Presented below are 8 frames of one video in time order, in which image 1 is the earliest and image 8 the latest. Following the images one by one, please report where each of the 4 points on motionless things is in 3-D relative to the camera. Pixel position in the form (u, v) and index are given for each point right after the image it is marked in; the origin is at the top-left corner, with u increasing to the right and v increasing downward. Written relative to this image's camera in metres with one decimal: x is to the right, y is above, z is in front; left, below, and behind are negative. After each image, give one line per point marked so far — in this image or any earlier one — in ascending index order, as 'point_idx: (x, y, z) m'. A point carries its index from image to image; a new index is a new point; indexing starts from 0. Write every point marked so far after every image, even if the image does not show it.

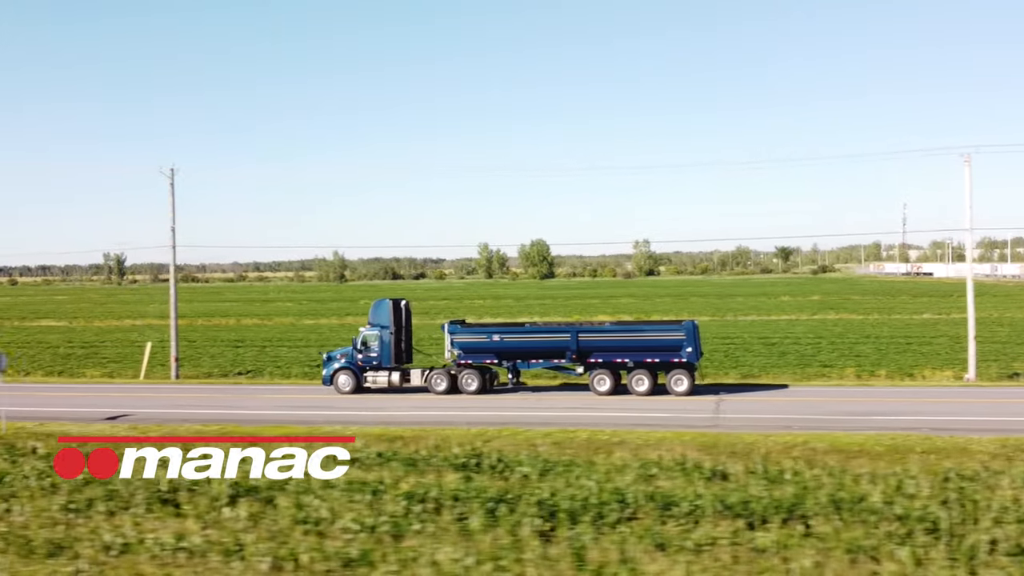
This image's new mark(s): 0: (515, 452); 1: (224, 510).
0: (+0.1, -2.9, +16.4) m
1: (-3.5, -2.8, +11.6) m
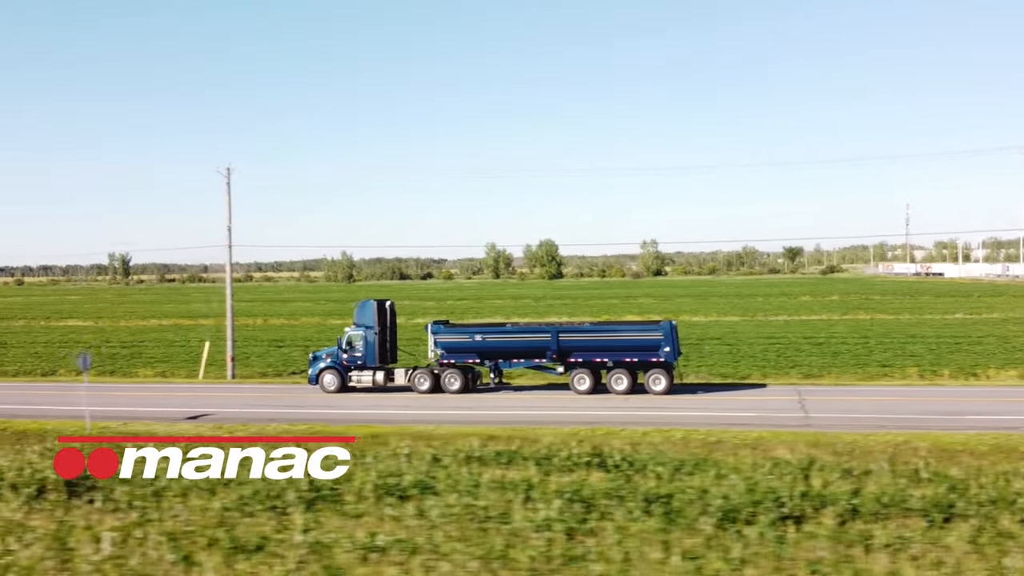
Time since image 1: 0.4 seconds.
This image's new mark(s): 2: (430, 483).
0: (+2.1, -2.9, +16.3) m
1: (-1.5, -2.7, +11.5) m
2: (-1.2, -2.8, +13.3) m
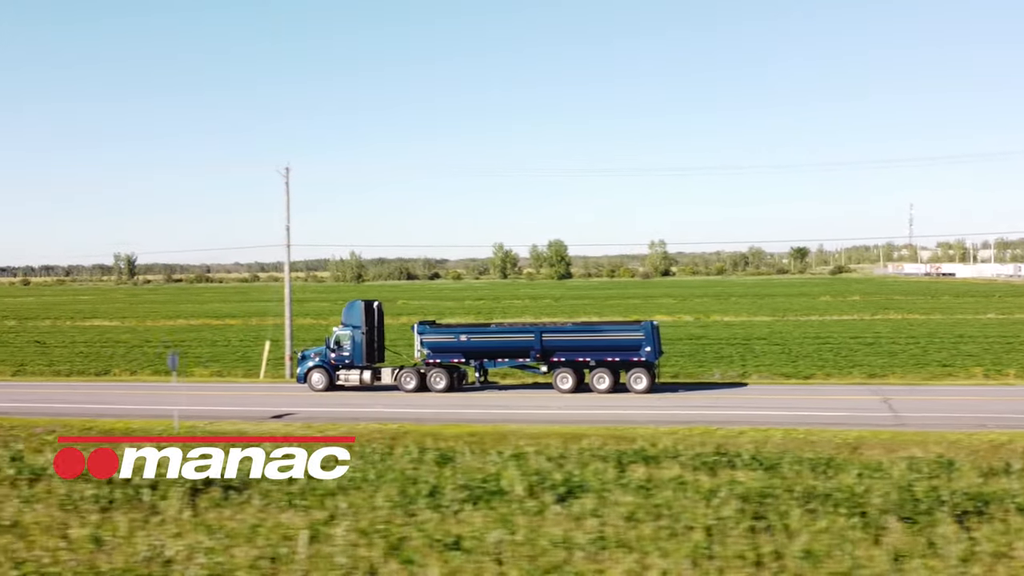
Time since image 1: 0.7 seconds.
0: (+4.3, -2.8, +16.3) m
1: (+0.6, -2.7, +11.5) m
2: (+1.0, -2.8, +13.3) m
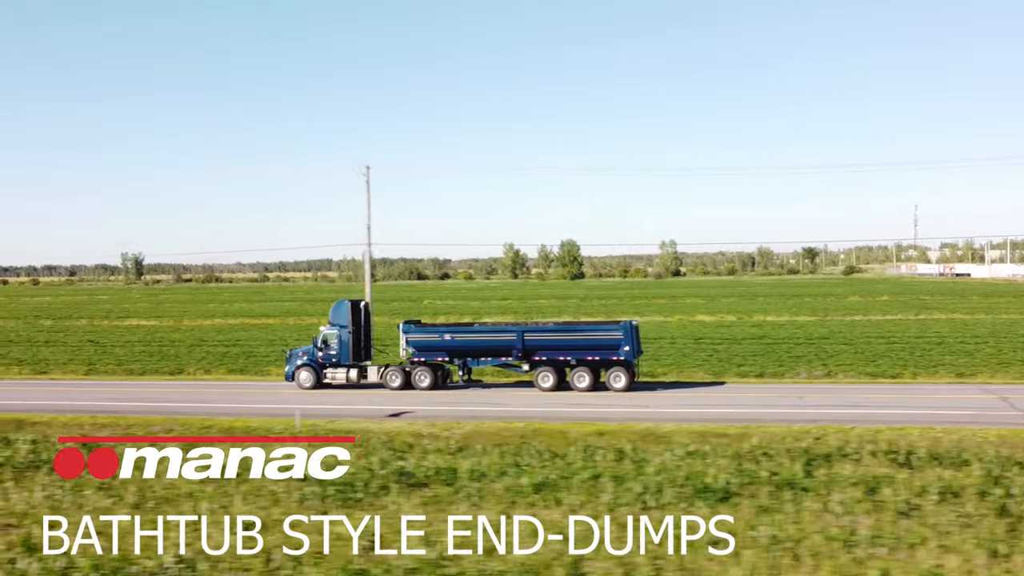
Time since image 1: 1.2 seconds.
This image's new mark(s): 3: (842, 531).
0: (+7.3, -2.8, +16.3) m
1: (+3.6, -2.7, +11.6) m
2: (+3.9, -2.7, +13.4) m
3: (+3.6, -2.6, +10.2) m
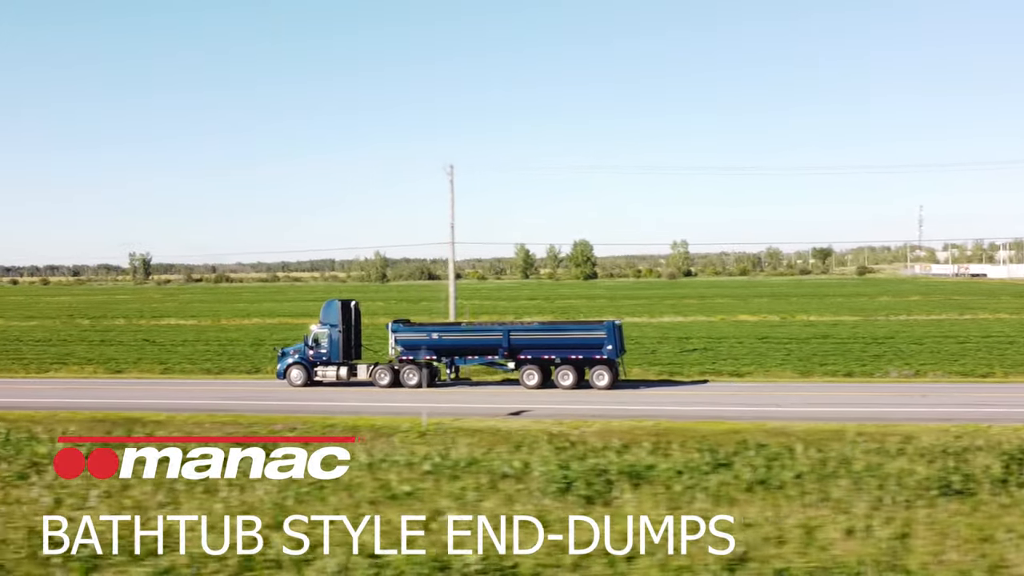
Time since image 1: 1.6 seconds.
0: (+5.4, -2.8, +17.1) m
1: (+1.7, -2.7, +12.3) m
2: (+2.0, -2.7, +14.1) m
3: (+1.7, -2.7, +10.9) m
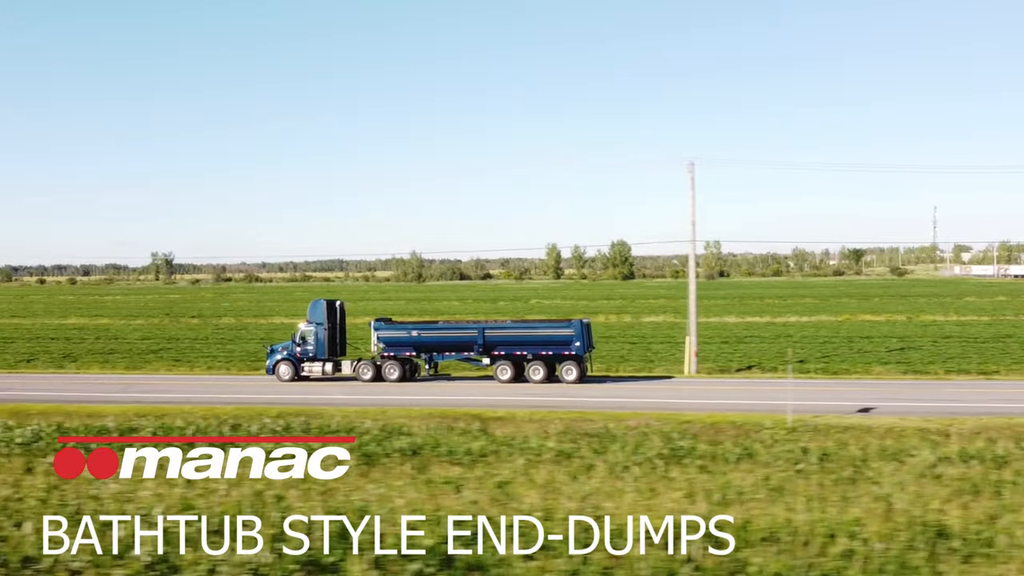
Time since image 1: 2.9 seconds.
0: (+1.9, -2.8, +18.7) m
1: (-1.9, -2.7, +14.1) m
2: (-1.5, -2.8, +15.9) m
3: (-2.0, -2.7, +12.7) m
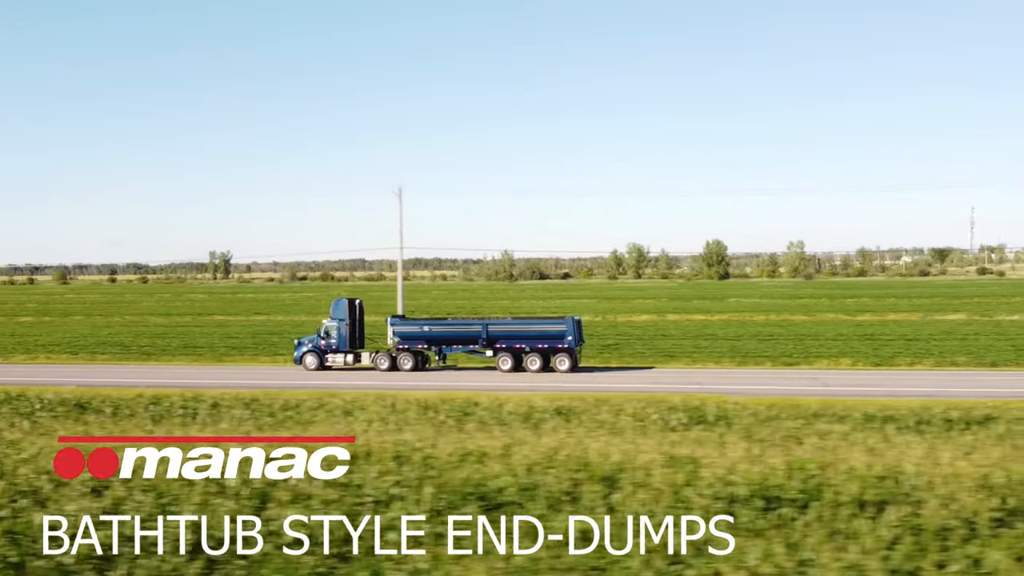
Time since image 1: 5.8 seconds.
0: (-0.3, -2.9, +24.9) m
1: (-4.4, -2.8, +20.4) m
2: (-3.9, -2.8, +22.2) m
3: (-4.5, -2.7, +19.0) m
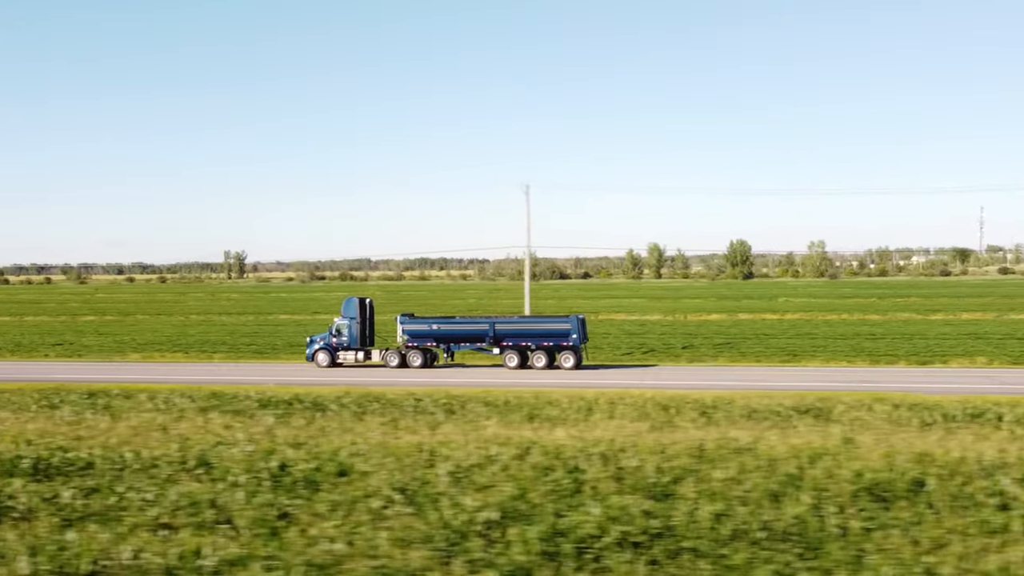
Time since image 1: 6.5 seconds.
0: (+1.5, -2.9, +25.0) m
1: (-2.6, -2.7, +20.6) m
2: (-2.1, -2.7, +22.4) m
3: (-2.7, -2.7, +19.2) m
